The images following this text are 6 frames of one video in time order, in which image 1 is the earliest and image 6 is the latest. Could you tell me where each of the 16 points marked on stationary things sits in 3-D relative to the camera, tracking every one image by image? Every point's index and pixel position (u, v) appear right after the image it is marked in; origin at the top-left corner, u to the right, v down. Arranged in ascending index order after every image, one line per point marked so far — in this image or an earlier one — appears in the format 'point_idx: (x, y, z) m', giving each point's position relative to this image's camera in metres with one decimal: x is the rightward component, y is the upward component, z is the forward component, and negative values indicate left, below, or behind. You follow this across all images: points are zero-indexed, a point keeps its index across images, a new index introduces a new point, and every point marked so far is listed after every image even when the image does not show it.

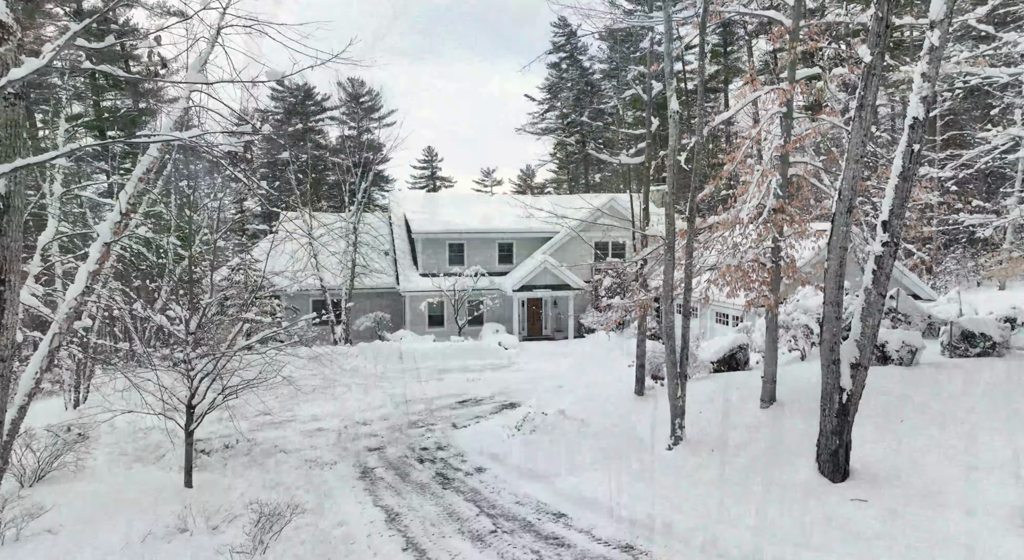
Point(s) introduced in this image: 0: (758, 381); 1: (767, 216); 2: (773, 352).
0: (+4.4, -1.8, +13.3) m
1: (+3.6, +0.9, +10.4) m
2: (+4.0, -1.1, +11.4) m
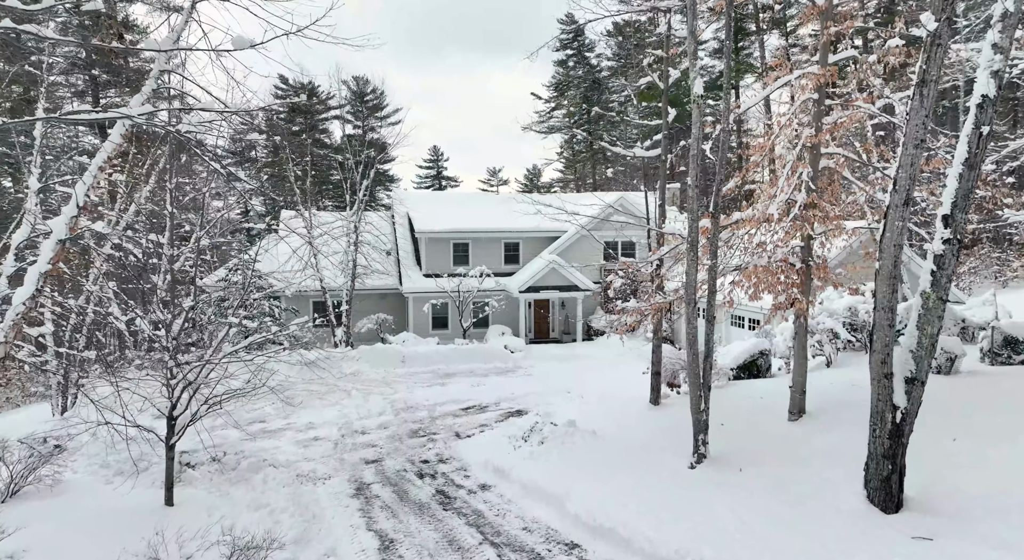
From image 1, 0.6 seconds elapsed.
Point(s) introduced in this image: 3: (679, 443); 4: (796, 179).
0: (+4.5, -1.8, +12.4) m
1: (+3.6, +0.9, +9.6) m
2: (+4.1, -1.1, +10.5) m
3: (+2.5, -2.5, +11.1) m
4: (+3.6, +1.3, +9.6) m
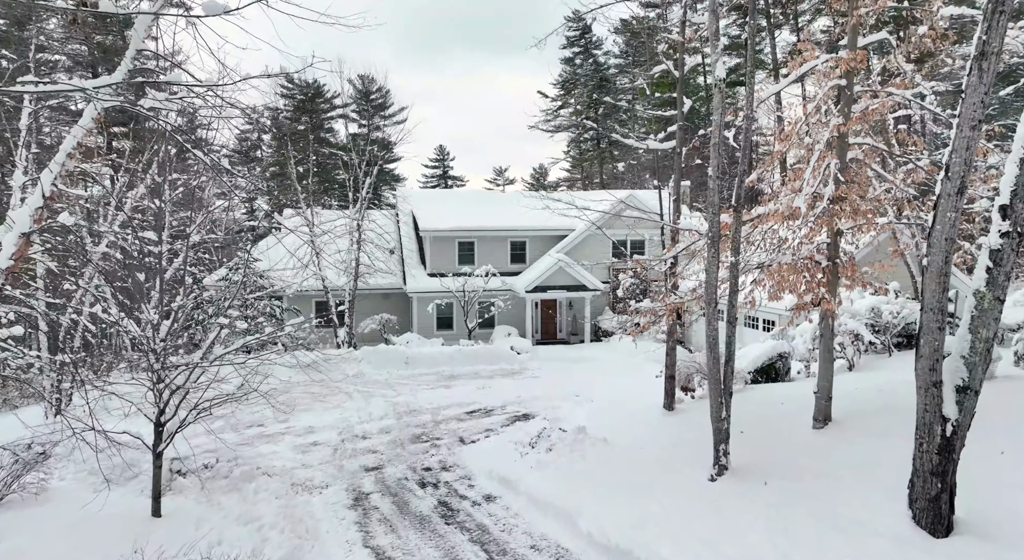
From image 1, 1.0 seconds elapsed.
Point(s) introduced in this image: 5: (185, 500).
0: (+4.6, -1.8, +11.7) m
1: (+3.7, +0.9, +8.9) m
2: (+4.2, -1.1, +9.9) m
3: (+2.6, -2.4, +10.5) m
4: (+3.7, +1.3, +9.0) m
5: (-4.5, -3.0, +10.3) m
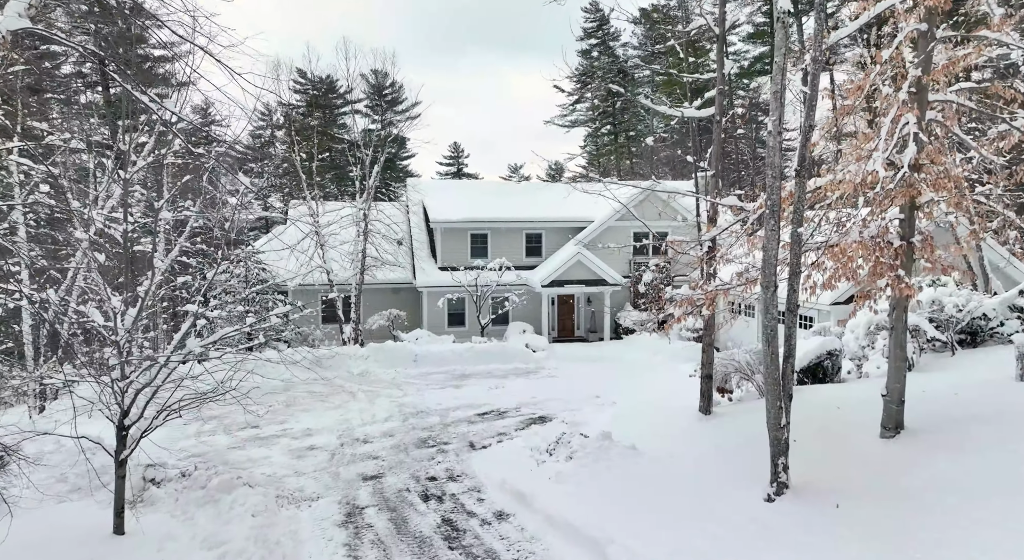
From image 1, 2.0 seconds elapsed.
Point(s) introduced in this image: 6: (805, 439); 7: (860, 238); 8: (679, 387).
0: (+4.8, -1.6, +10.3) m
1: (+3.9, +1.1, +7.5) m
2: (+4.4, -0.9, +8.5) m
3: (+2.8, -2.3, +9.1) m
4: (+3.9, +1.5, +7.6) m
5: (-4.3, -2.8, +9.1) m
6: (+3.7, -1.9, +9.4) m
7: (+3.5, +0.4, +7.6) m
8: (+3.3, -2.1, +14.6) m
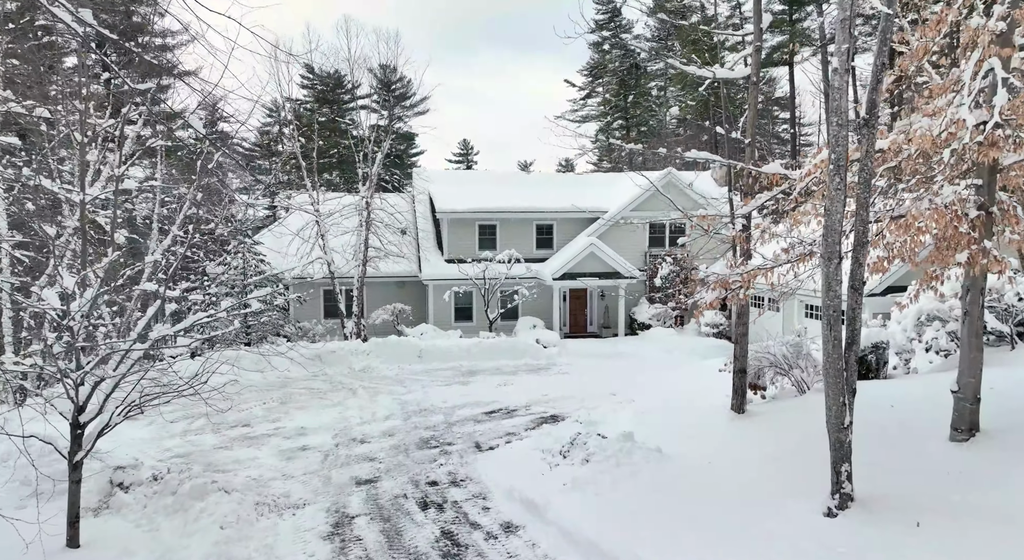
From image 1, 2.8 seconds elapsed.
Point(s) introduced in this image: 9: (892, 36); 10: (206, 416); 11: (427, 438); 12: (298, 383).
0: (+4.9, -1.4, +9.1) m
1: (+4.0, +1.3, +6.4) m
2: (+4.5, -0.7, +7.3) m
3: (+2.9, -2.0, +7.9) m
4: (+4.0, +1.7, +6.4) m
5: (-4.2, -2.6, +8.0) m
6: (+3.8, -1.7, +8.3) m
7: (+3.6, +0.6, +6.5) m
8: (+3.4, -1.9, +13.5) m
9: (+2.9, +1.8, +5.8) m
10: (-5.9, -2.6, +14.5) m
11: (-1.4, -2.6, +12.3) m
12: (-5.0, -2.4, +17.5) m
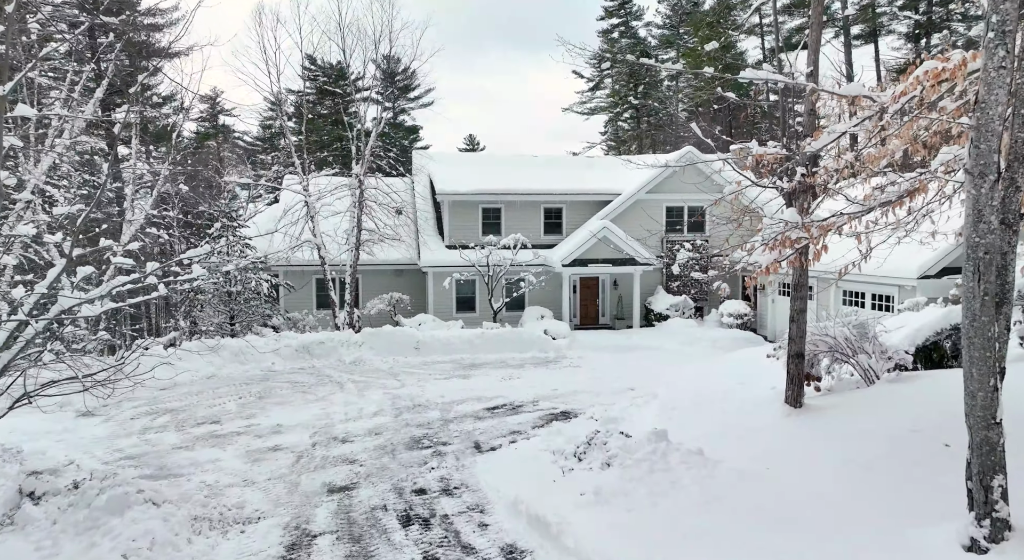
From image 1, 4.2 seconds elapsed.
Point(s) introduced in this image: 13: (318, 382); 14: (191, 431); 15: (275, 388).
0: (+4.9, -1.0, +7.3) m
1: (+4.0, +1.7, +4.6) m
2: (+4.5, -0.3, +5.5) m
3: (+2.9, -1.7, +6.2) m
4: (+4.0, +2.1, +4.6) m
5: (-4.2, -2.2, +6.3) m
6: (+3.8, -1.3, +6.5) m
7: (+3.6, +1.0, +4.7) m
8: (+3.5, -1.5, +11.7) m
9: (+2.9, +2.2, +4.0) m
10: (-5.8, -2.2, +12.7) m
11: (-1.3, -2.2, +10.5) m
12: (-4.9, -2.0, +15.8) m
13: (-4.0, -2.0, +15.2) m
14: (-4.9, -2.3, +11.5) m
15: (-4.6, -2.1, +14.7) m
